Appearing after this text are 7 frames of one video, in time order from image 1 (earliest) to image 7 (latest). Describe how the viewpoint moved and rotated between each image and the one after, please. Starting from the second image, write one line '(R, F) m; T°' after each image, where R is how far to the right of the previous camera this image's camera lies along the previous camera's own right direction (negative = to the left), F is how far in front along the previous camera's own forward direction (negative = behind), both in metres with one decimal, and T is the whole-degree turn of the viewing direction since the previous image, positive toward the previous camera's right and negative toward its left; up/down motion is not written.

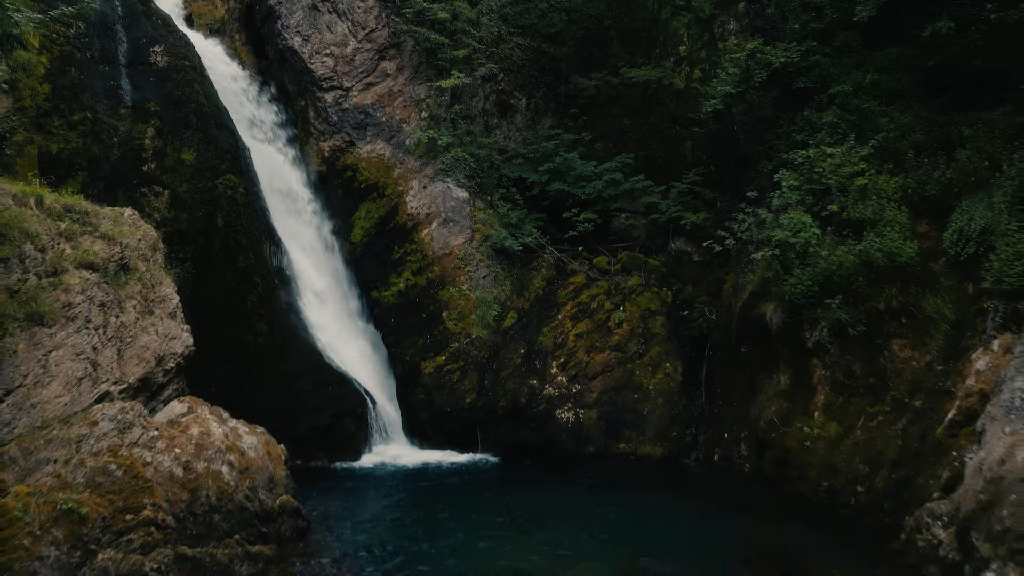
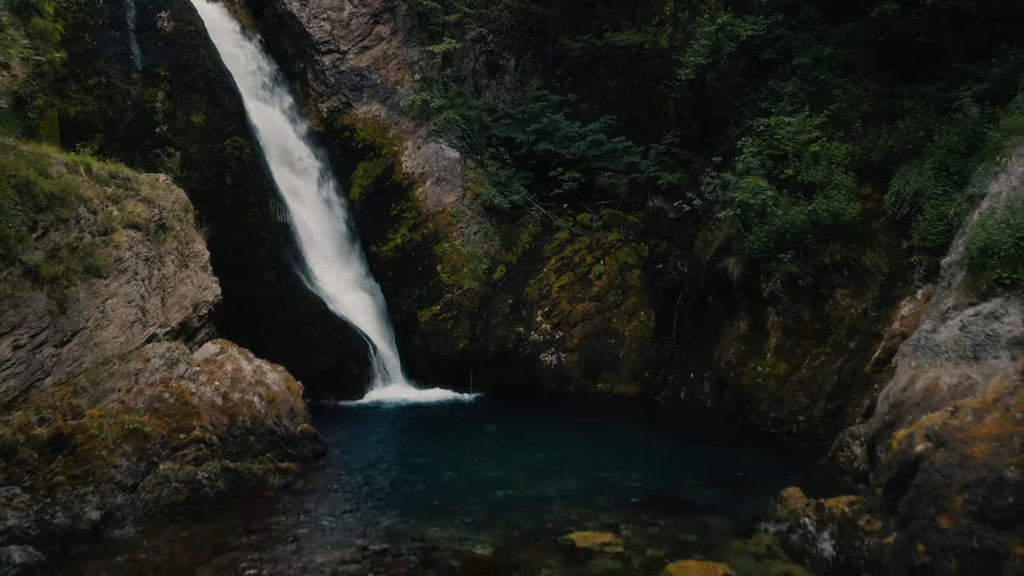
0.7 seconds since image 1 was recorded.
(0.0, -1.5) m; +1°
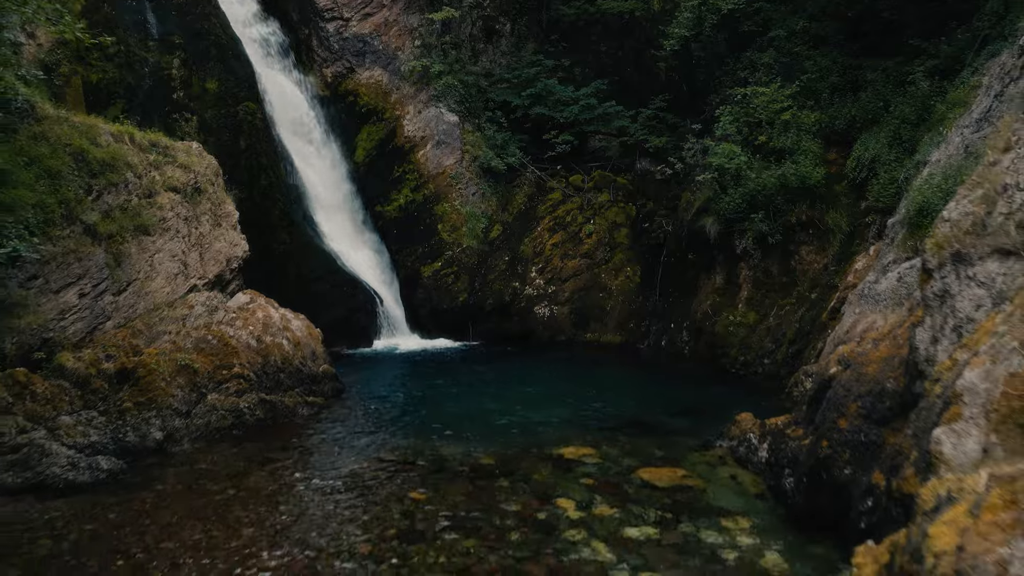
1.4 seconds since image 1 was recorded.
(0.0, -1.4) m; 0°
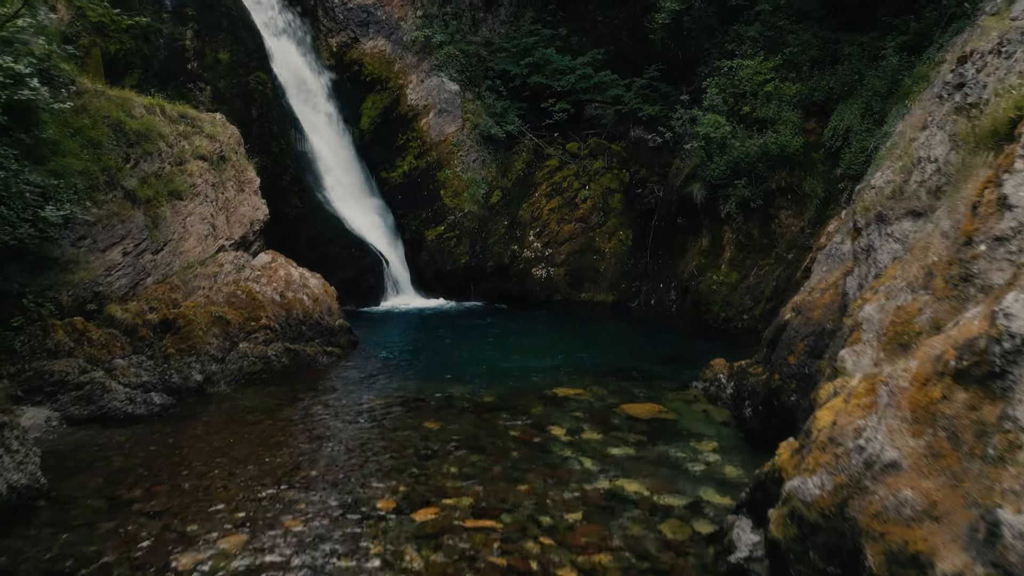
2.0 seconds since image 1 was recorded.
(0.0, -1.2) m; 0°
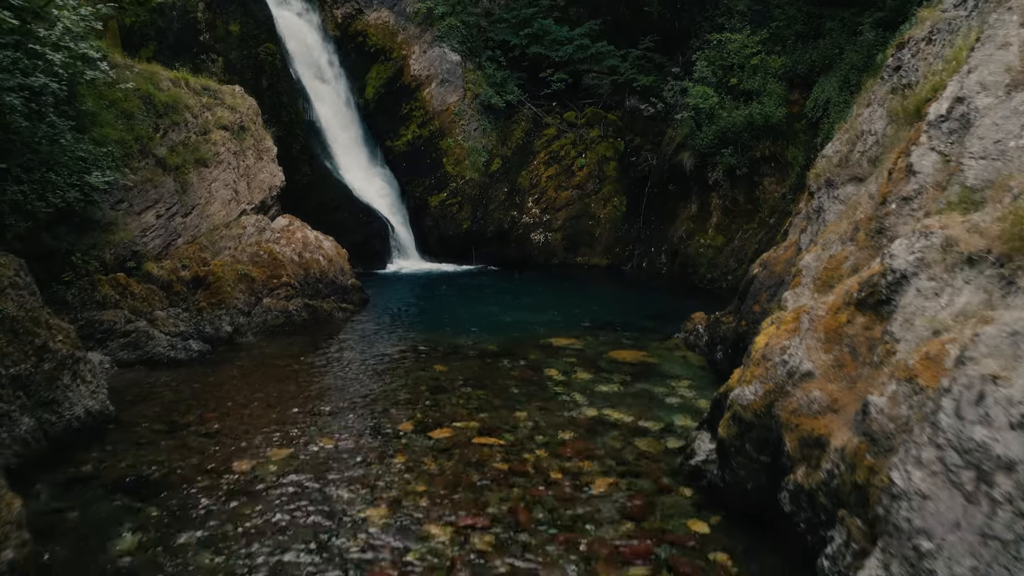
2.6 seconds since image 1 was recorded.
(0.0, -1.1) m; 0°
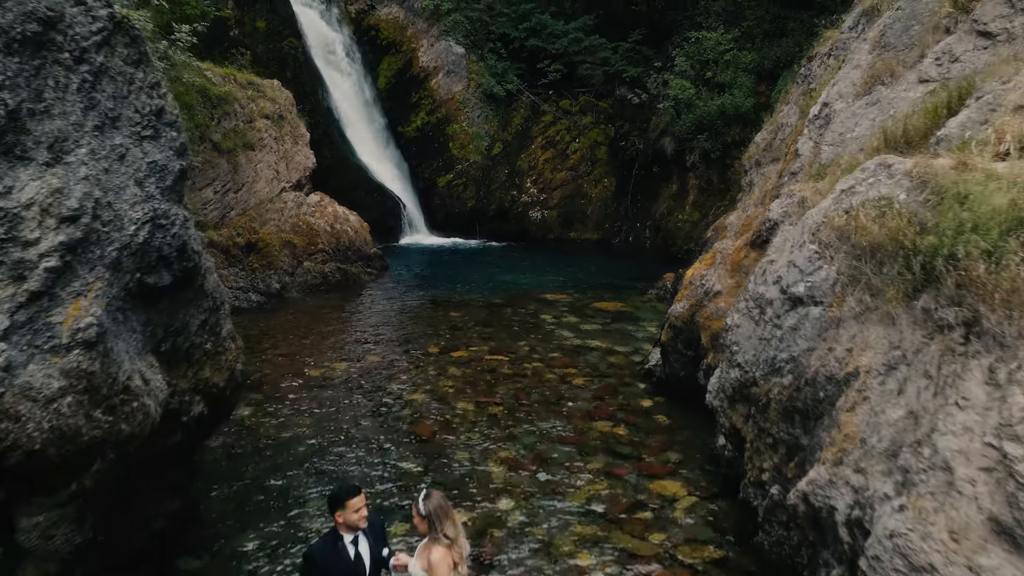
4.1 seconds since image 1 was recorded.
(-0.1, -2.4) m; 0°
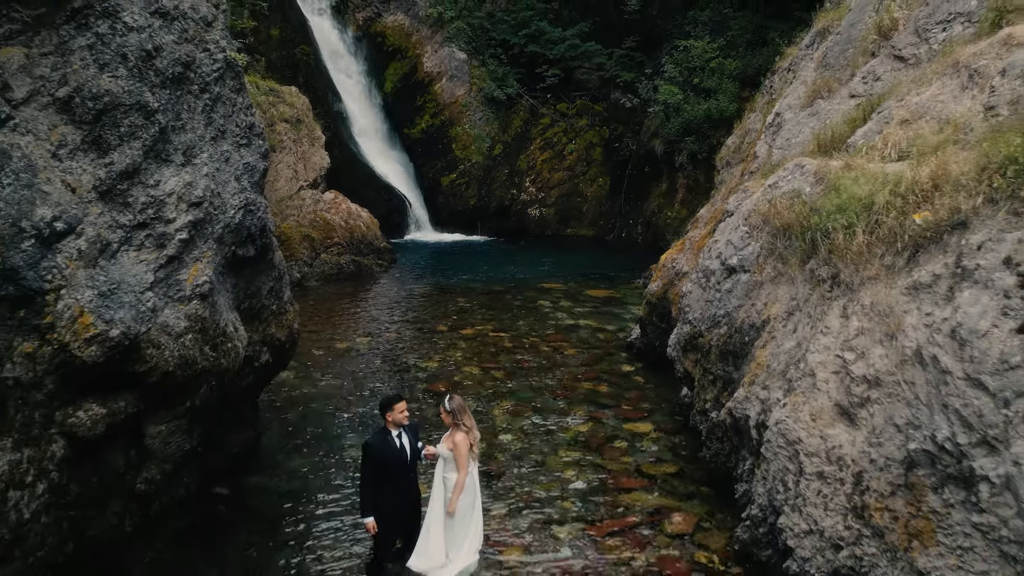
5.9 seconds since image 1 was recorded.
(0.0, -1.4) m; 0°
